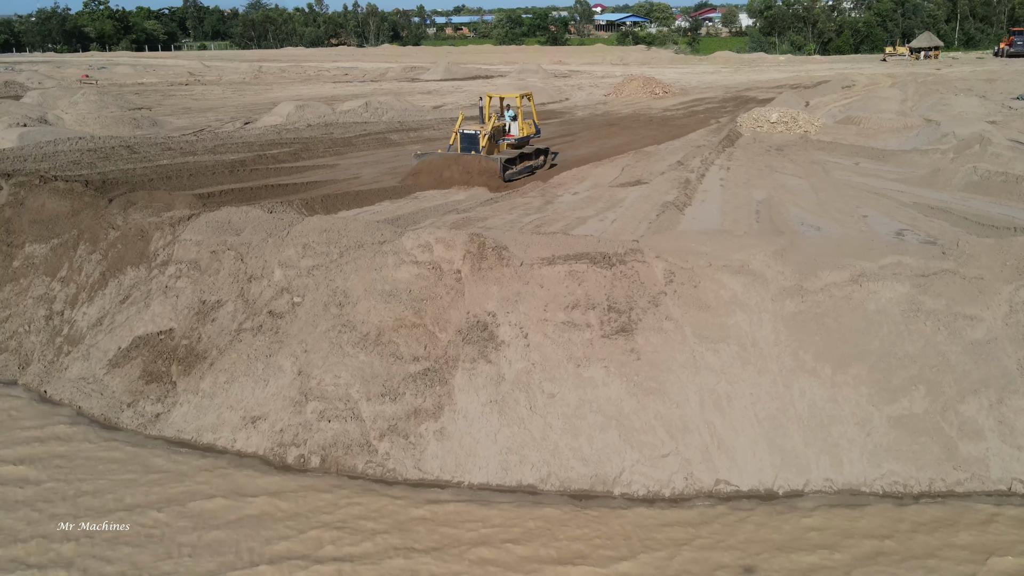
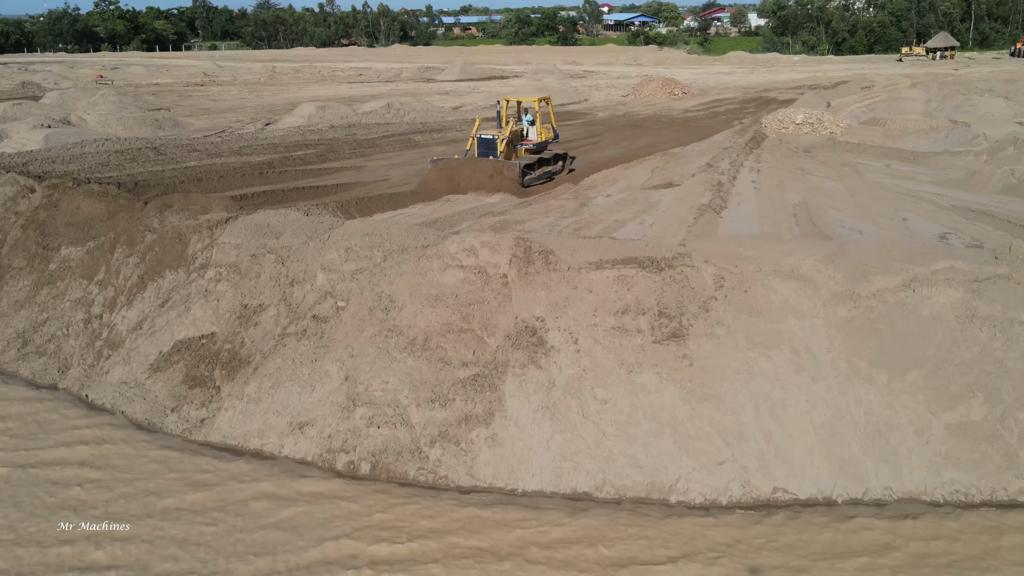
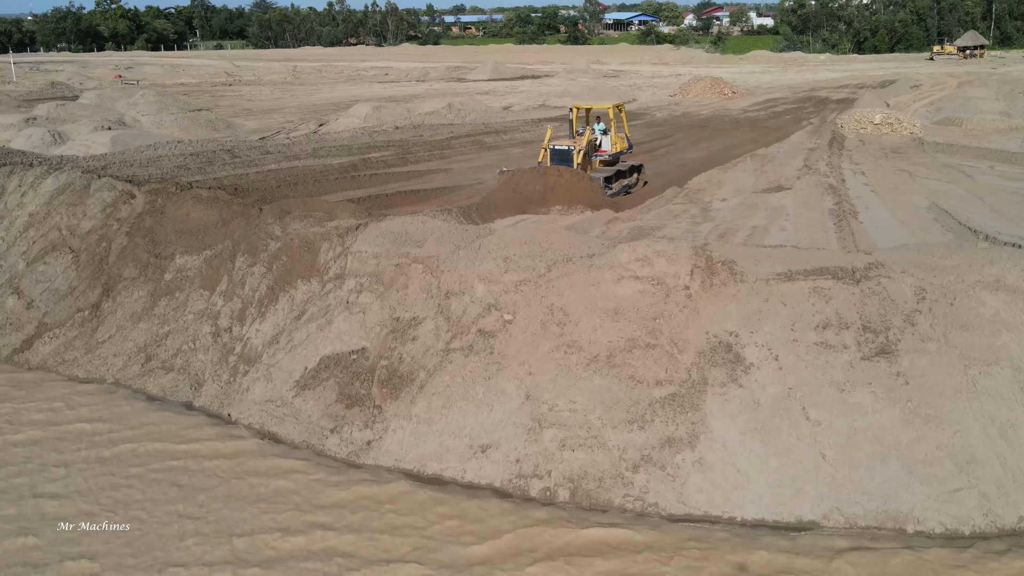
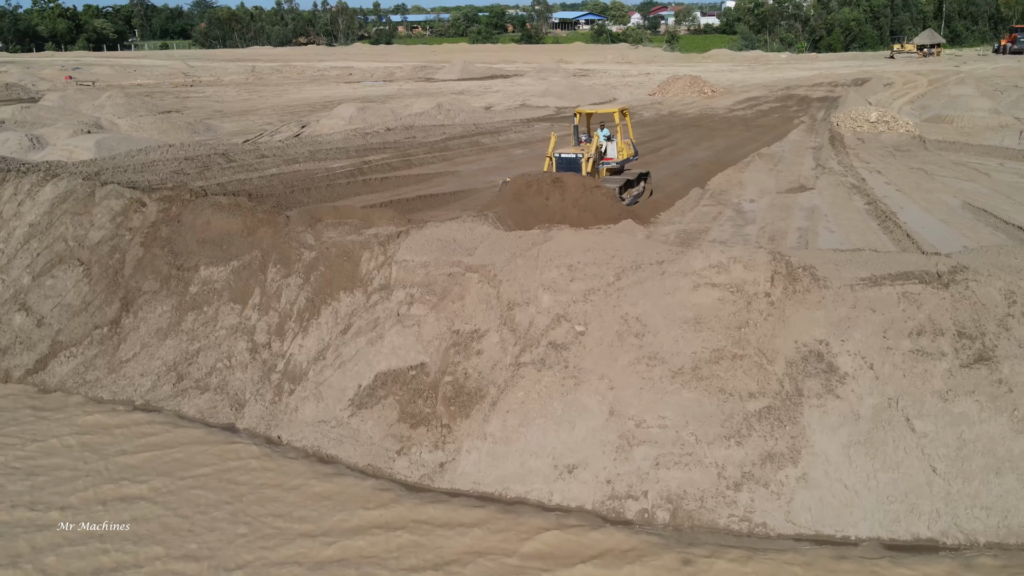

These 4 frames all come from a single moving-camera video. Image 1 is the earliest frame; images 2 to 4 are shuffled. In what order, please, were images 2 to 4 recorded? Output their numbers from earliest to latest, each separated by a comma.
2, 3, 4
